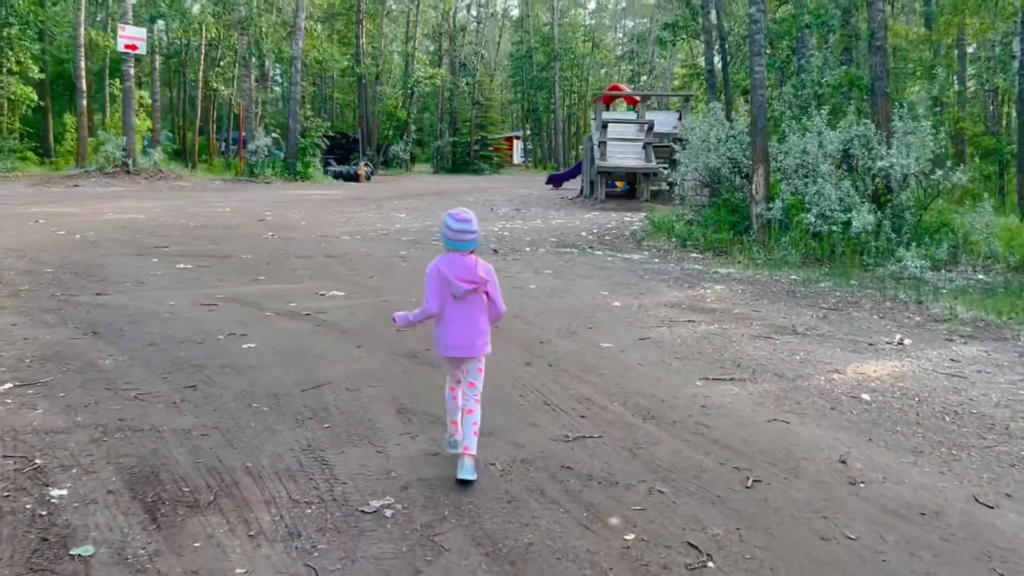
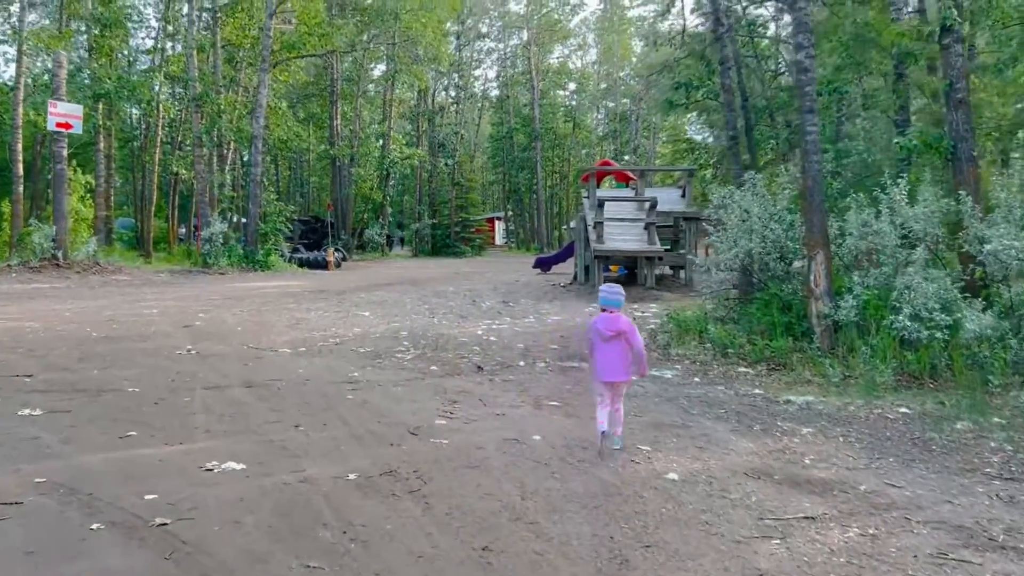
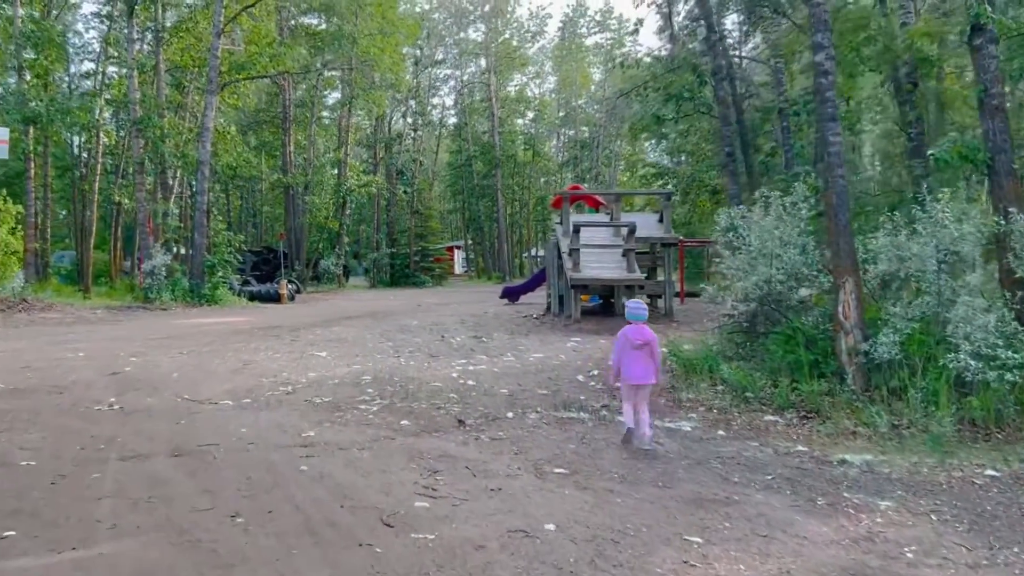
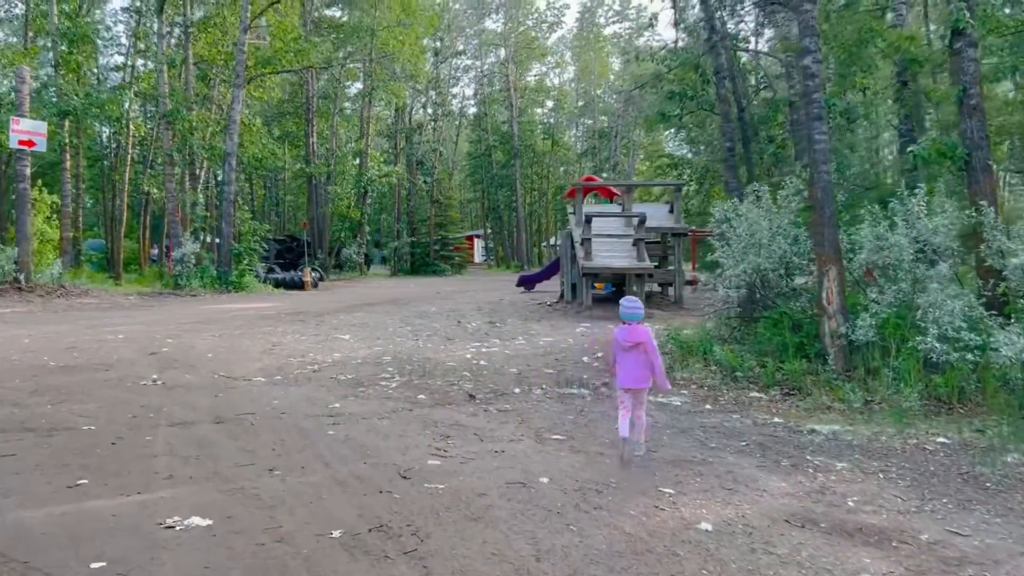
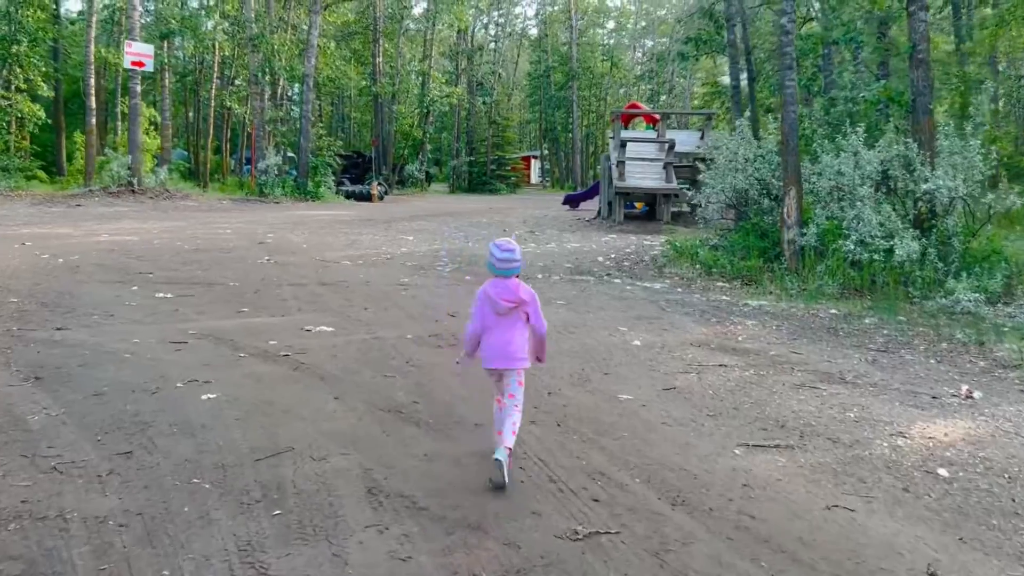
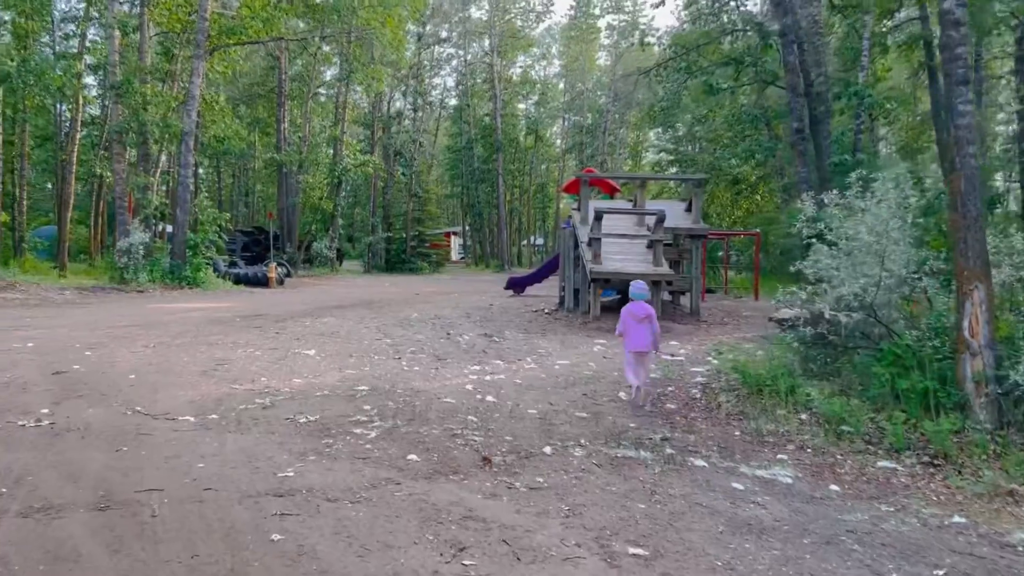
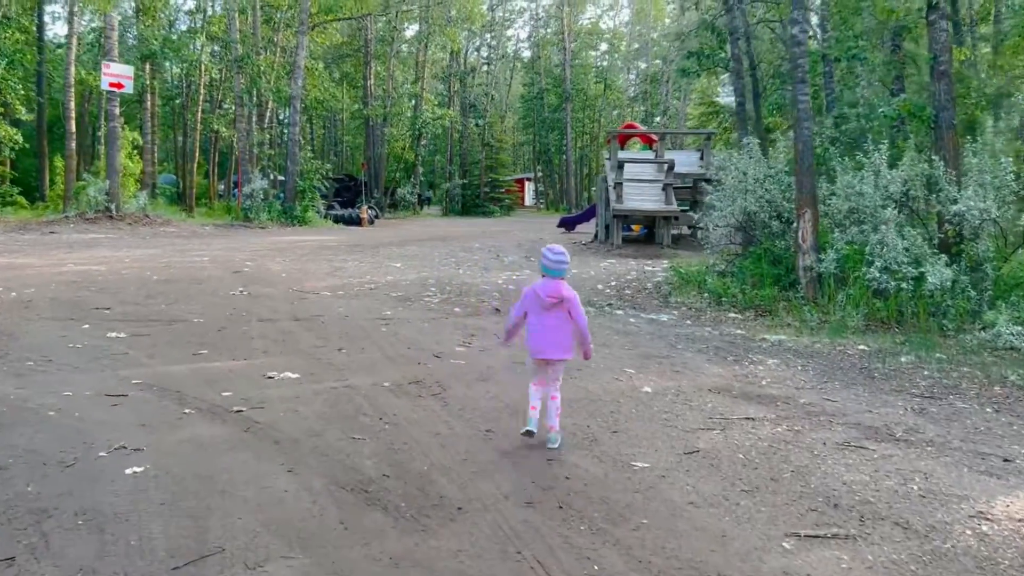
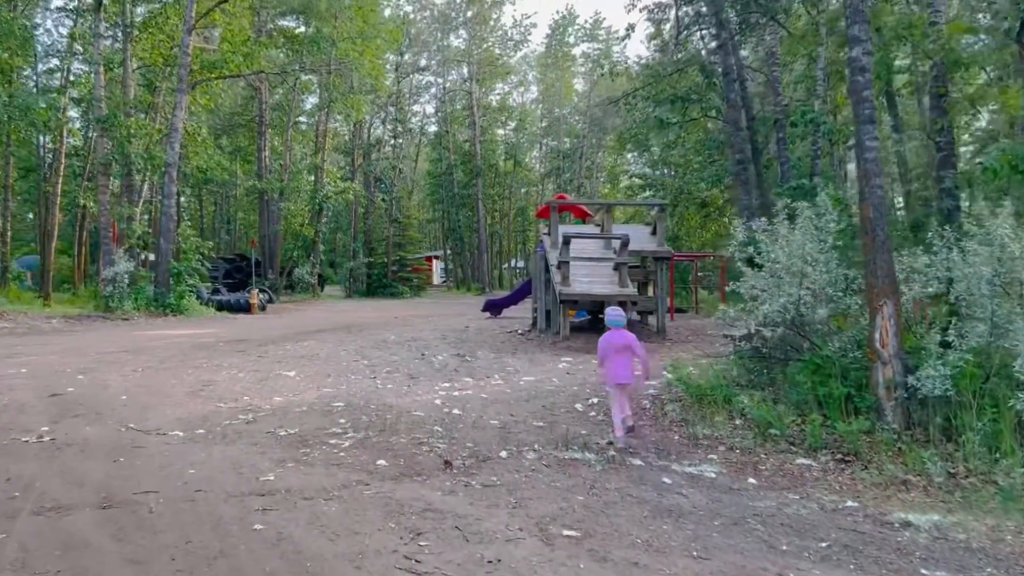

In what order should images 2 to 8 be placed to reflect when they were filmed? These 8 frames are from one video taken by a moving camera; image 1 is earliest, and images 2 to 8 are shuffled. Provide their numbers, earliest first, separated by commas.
5, 7, 2, 4, 3, 8, 6
